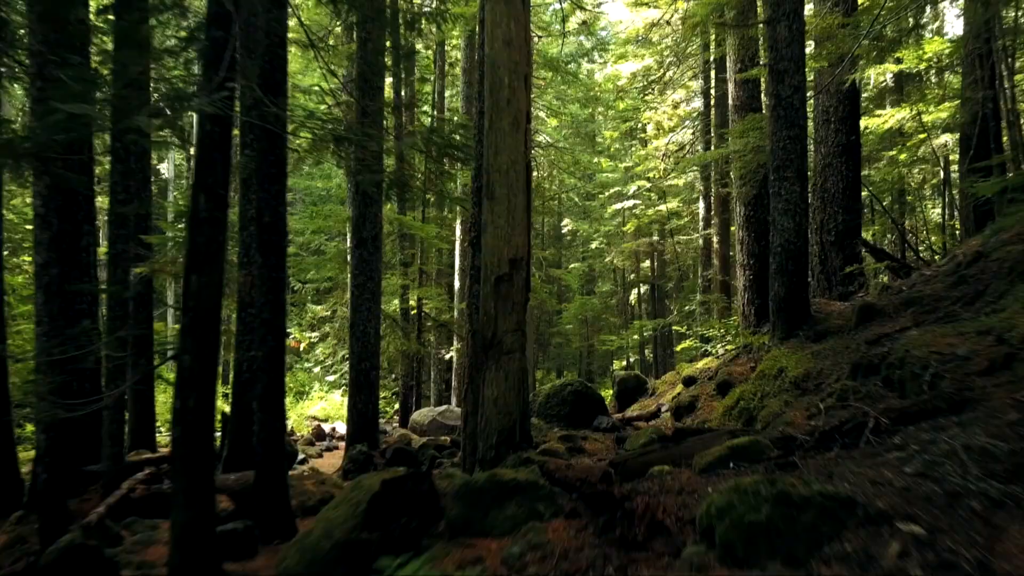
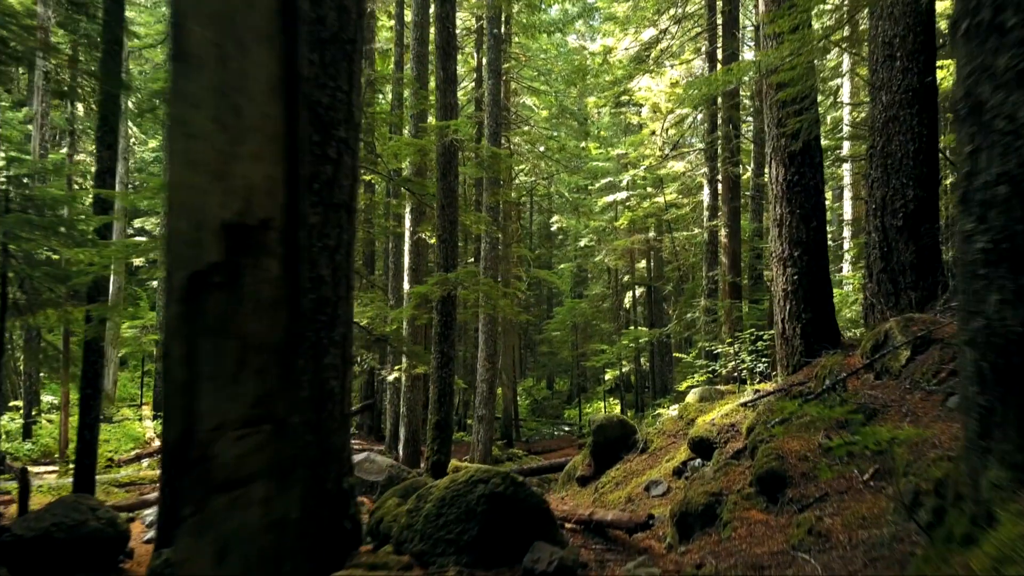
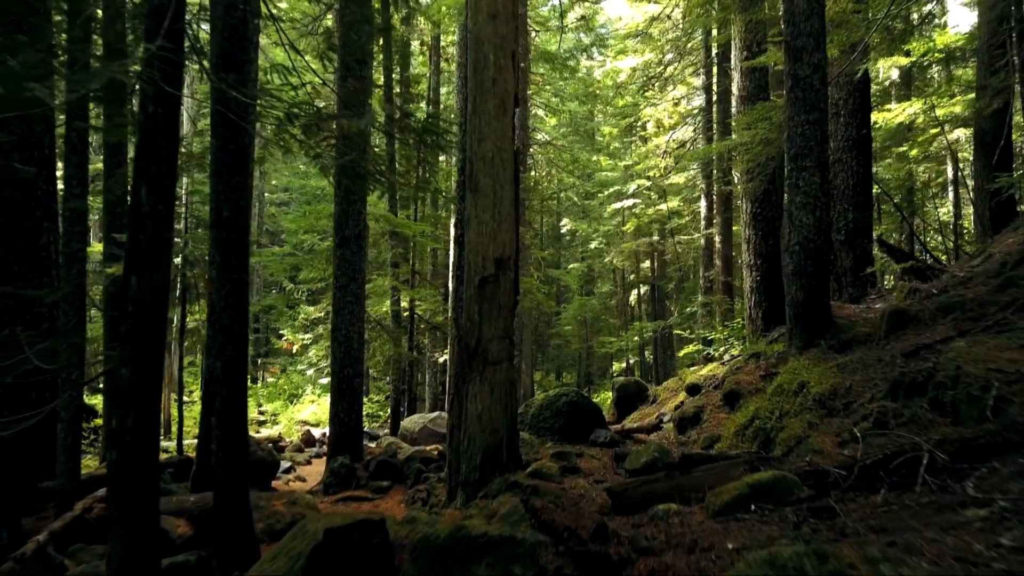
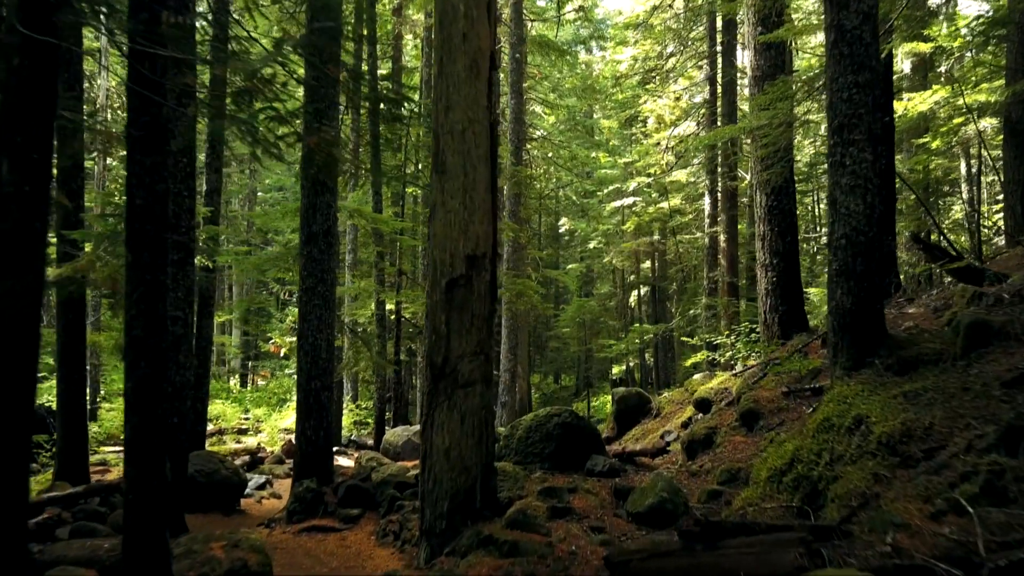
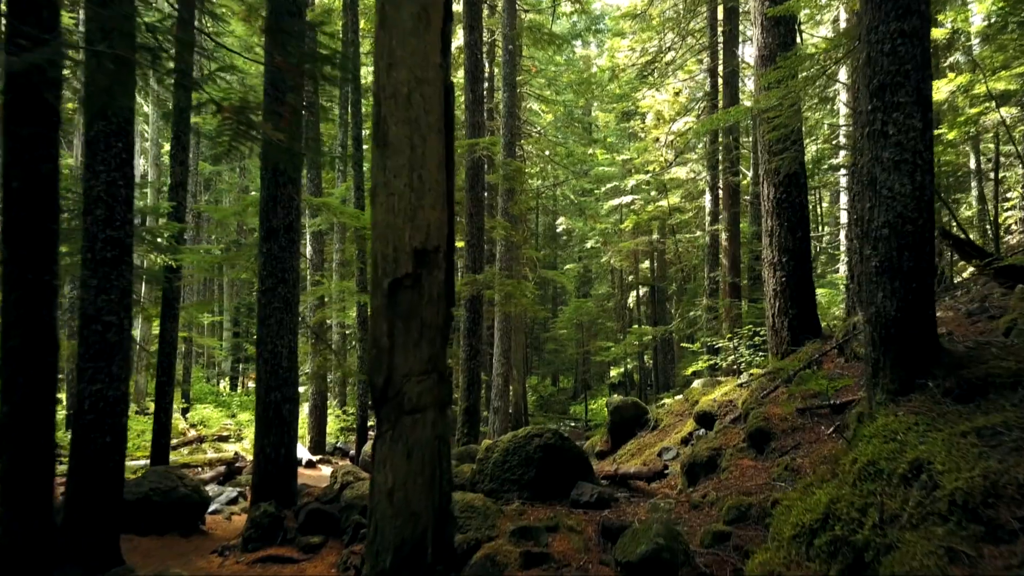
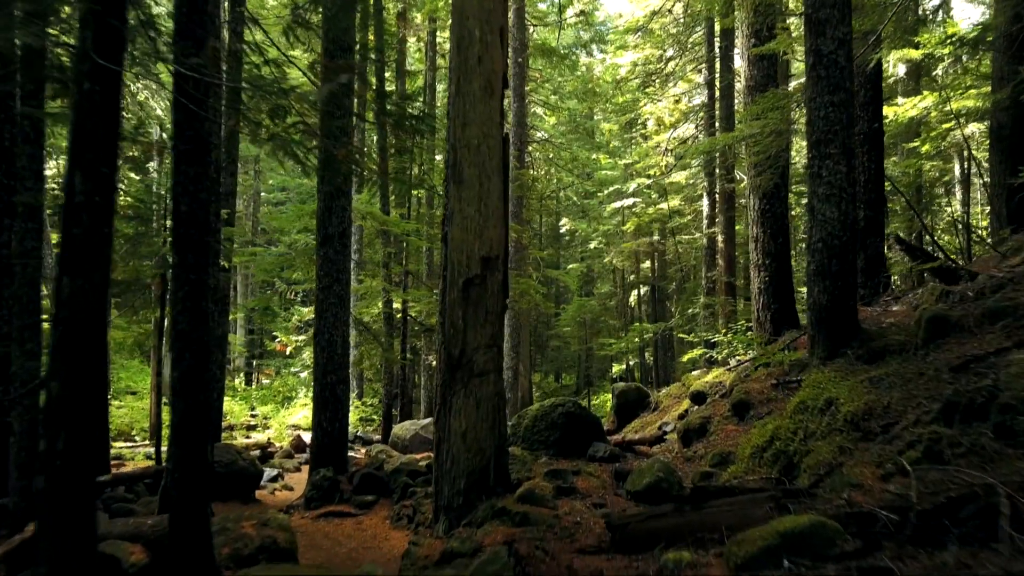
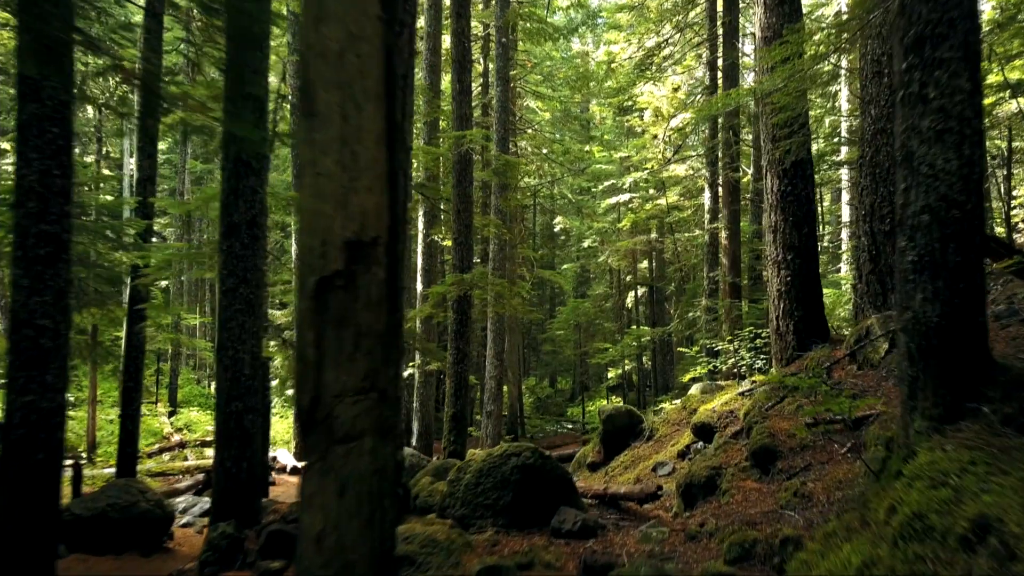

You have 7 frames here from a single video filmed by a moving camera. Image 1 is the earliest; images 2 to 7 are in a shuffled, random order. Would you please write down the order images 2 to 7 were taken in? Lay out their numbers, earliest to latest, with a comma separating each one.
3, 6, 4, 5, 7, 2
